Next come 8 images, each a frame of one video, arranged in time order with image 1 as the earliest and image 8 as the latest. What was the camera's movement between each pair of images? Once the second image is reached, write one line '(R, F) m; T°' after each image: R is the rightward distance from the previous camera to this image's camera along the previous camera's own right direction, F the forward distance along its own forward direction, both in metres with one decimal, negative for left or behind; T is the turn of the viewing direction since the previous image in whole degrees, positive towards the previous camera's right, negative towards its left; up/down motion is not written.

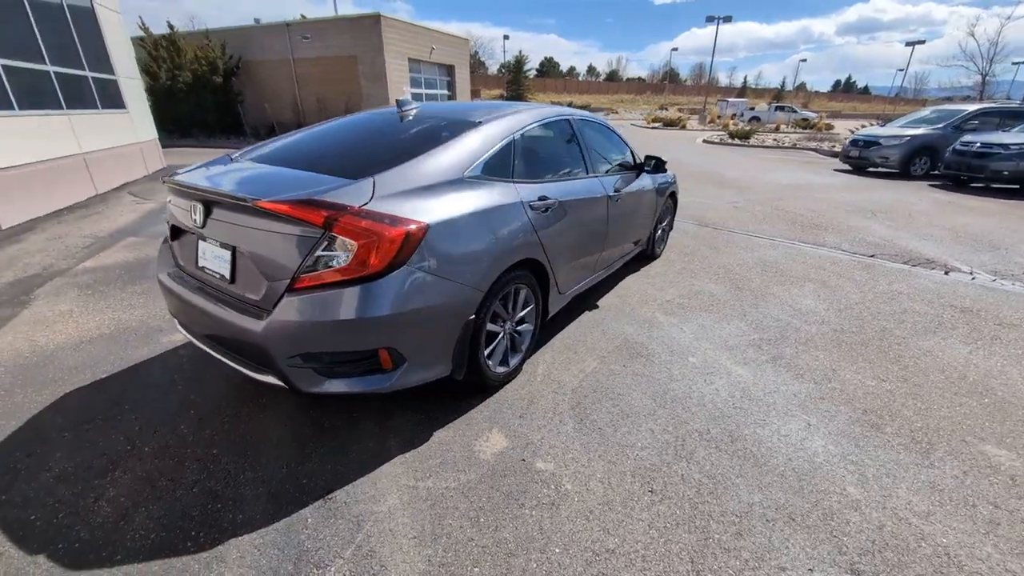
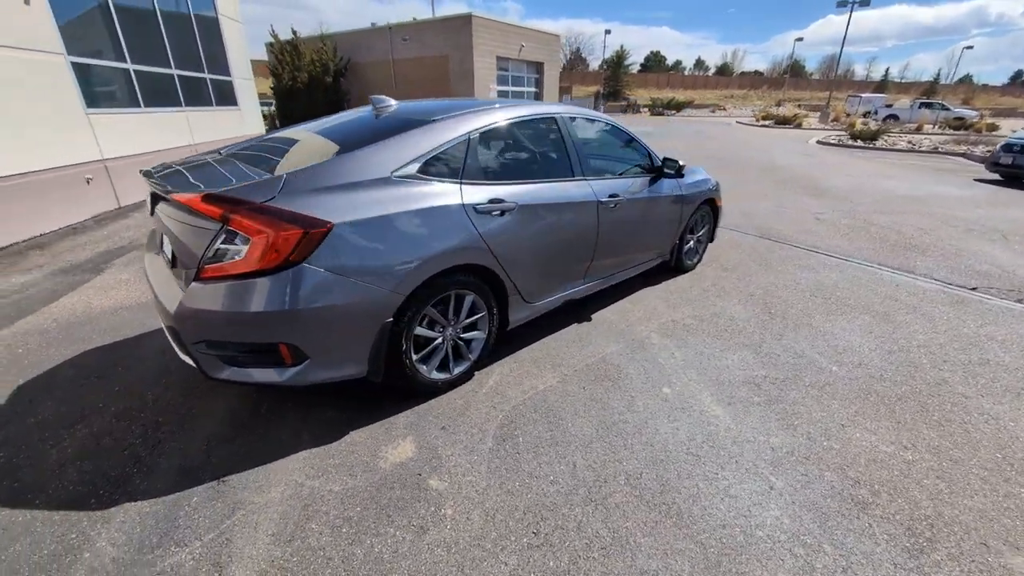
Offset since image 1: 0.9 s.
(+0.9, +0.2) m; -11°
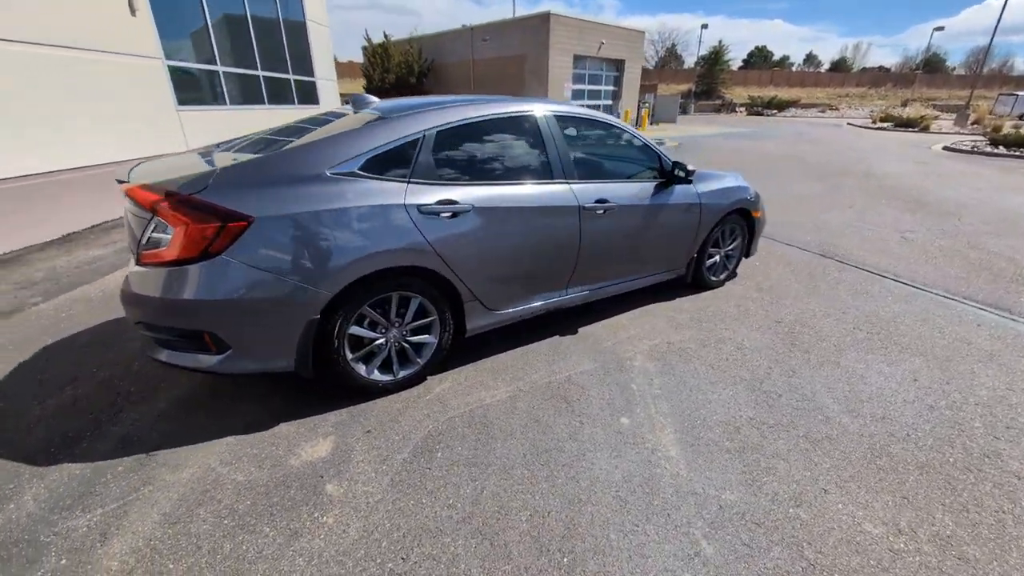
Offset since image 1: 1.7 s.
(+0.8, +0.2) m; -10°
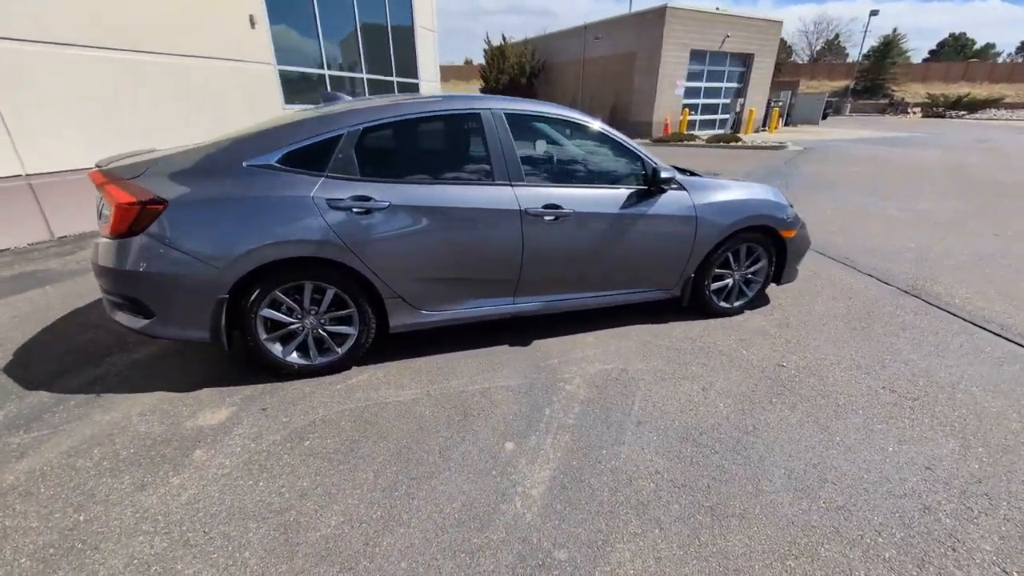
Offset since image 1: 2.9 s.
(+1.2, +0.3) m; -14°
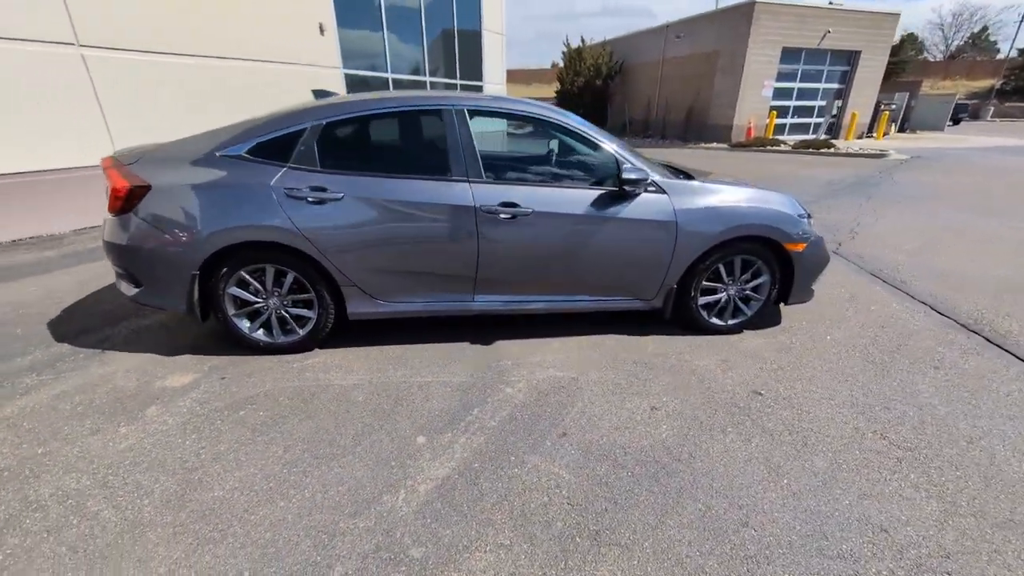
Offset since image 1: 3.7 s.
(+0.8, +0.1) m; -10°
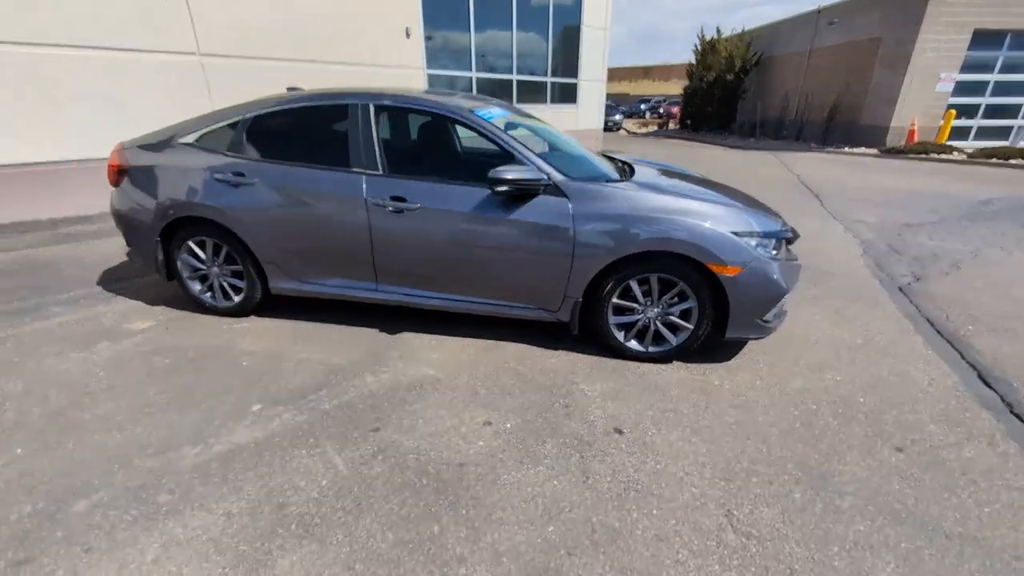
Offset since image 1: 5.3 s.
(+1.6, +0.3) m; -16°
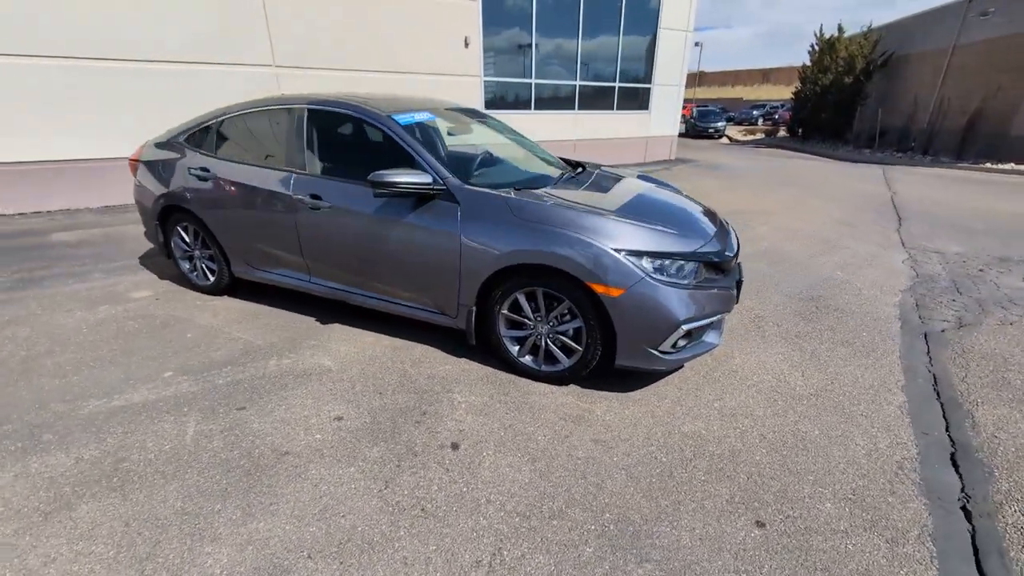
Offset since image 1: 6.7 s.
(+1.3, +0.2) m; -12°
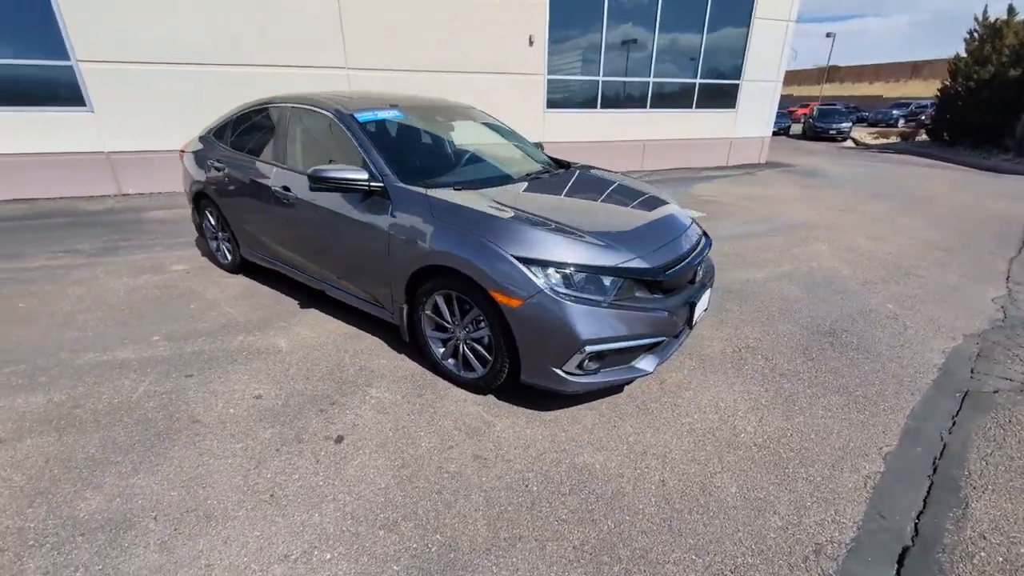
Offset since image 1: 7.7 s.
(+1.0, +0.2) m; -12°
